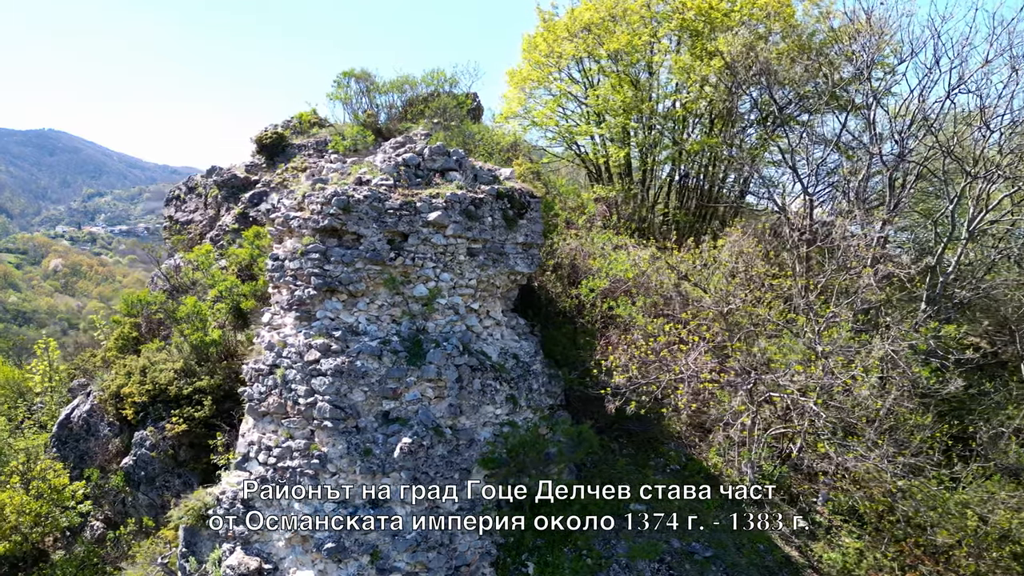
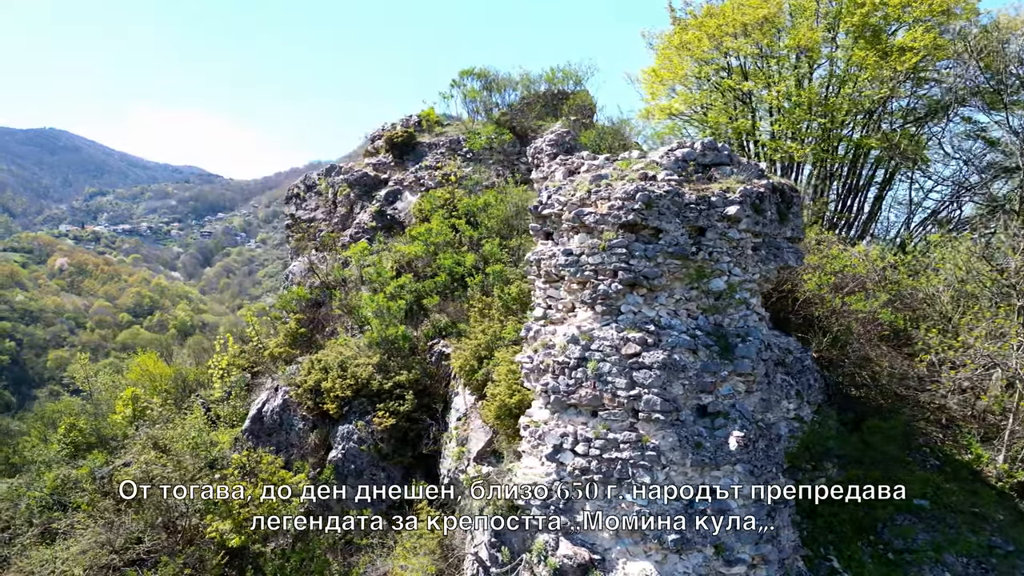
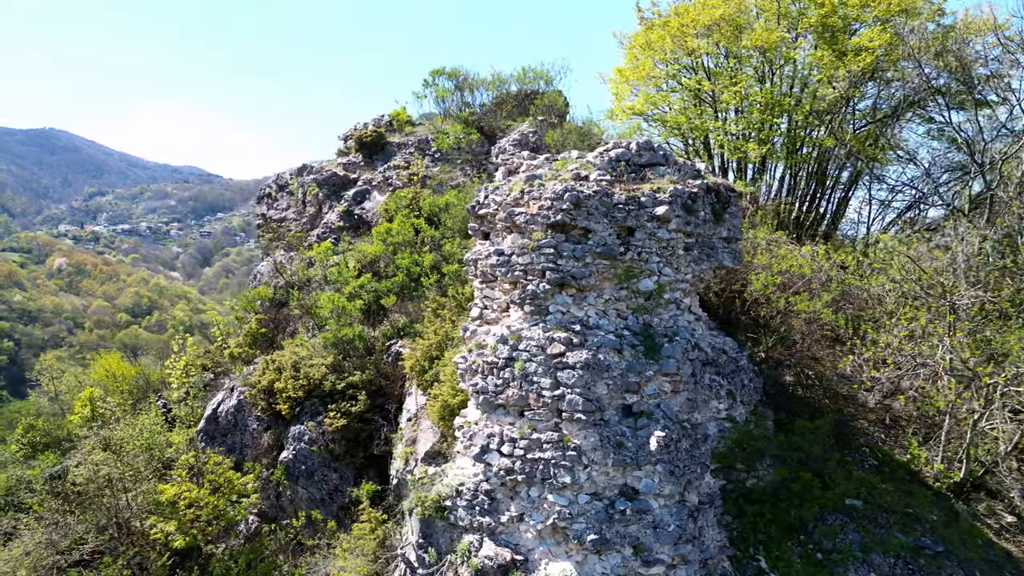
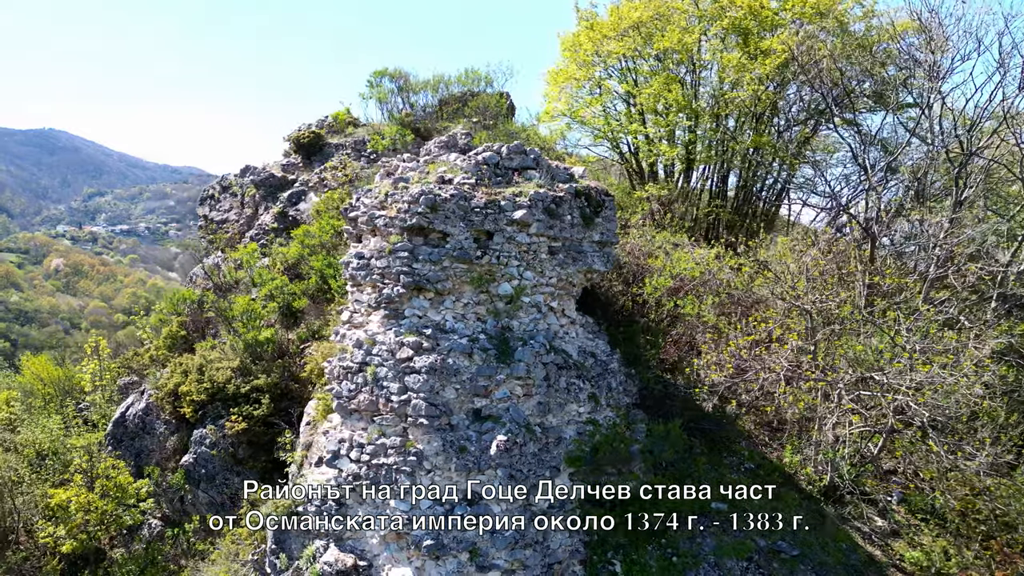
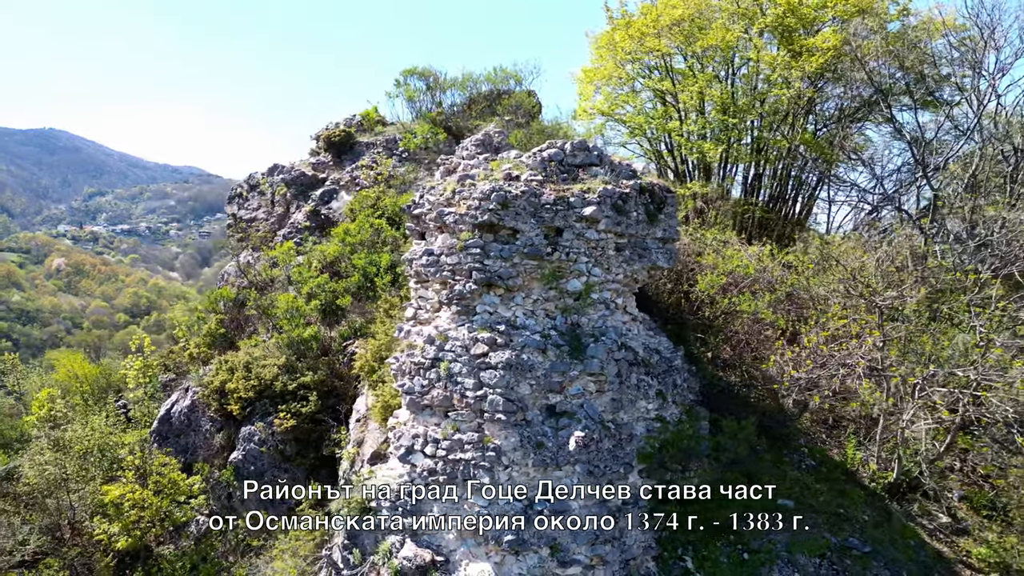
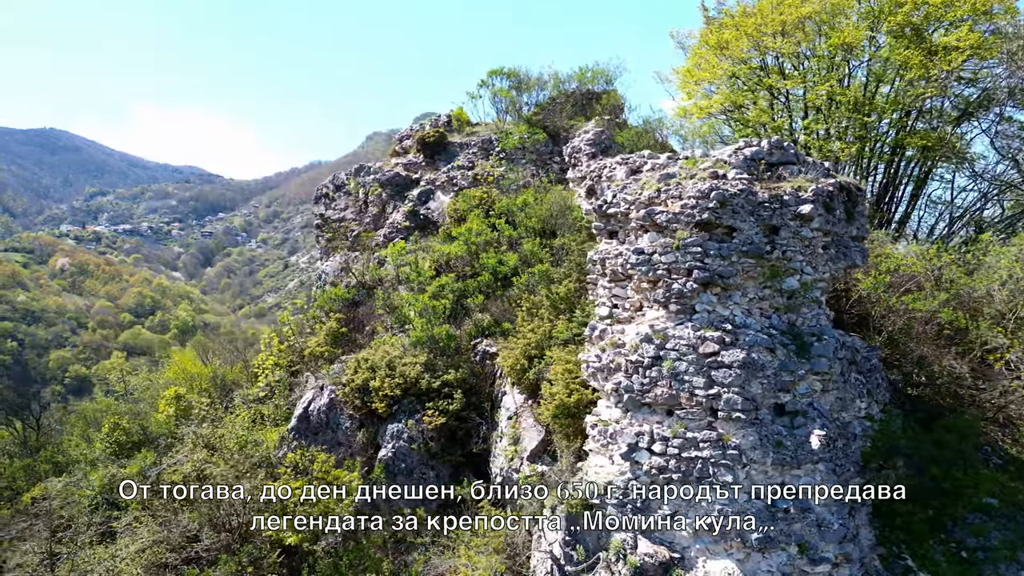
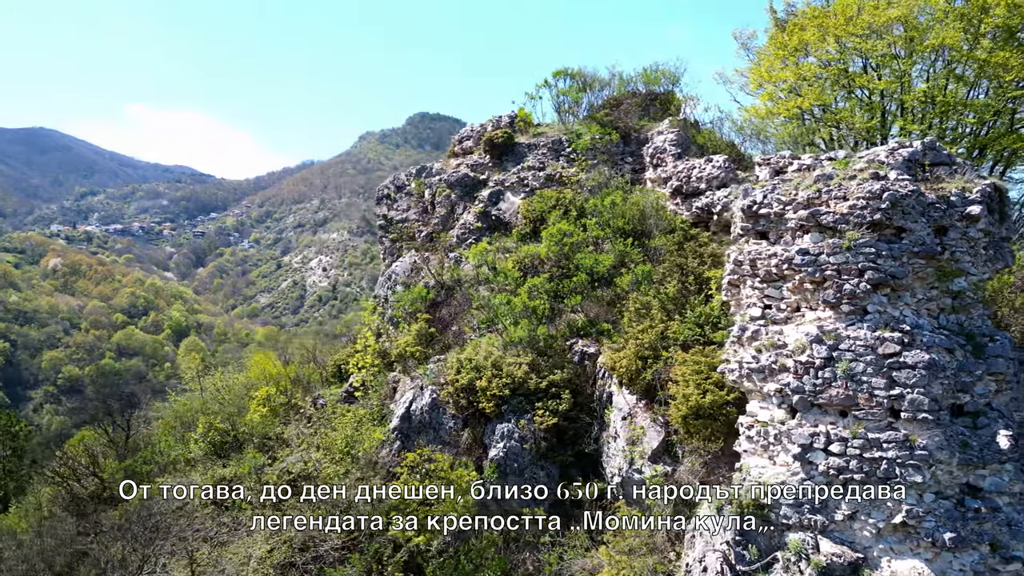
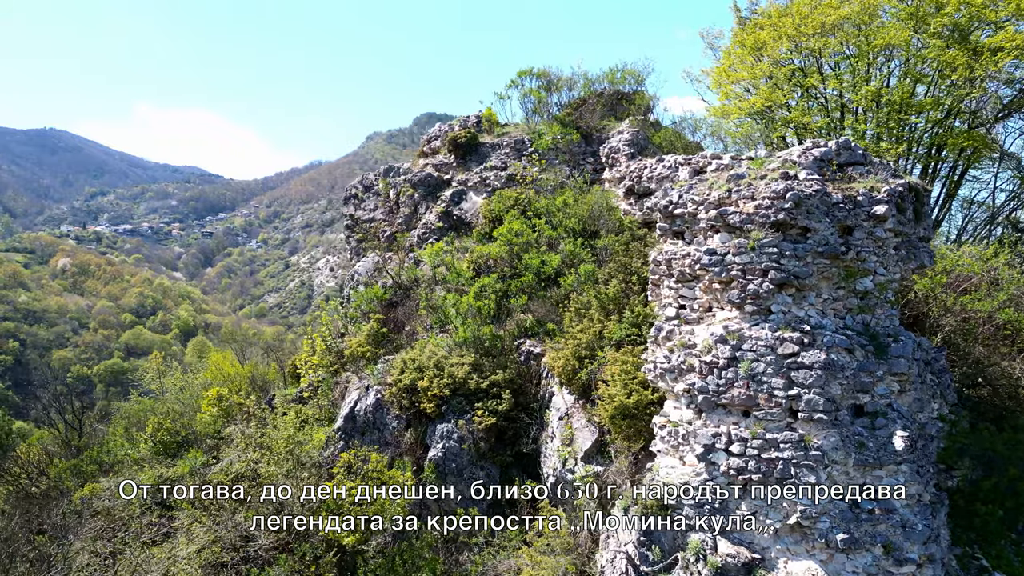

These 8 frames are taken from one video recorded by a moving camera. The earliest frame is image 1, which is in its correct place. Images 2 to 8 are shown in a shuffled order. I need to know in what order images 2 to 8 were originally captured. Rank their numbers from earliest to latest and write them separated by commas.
4, 5, 3, 2, 6, 8, 7
